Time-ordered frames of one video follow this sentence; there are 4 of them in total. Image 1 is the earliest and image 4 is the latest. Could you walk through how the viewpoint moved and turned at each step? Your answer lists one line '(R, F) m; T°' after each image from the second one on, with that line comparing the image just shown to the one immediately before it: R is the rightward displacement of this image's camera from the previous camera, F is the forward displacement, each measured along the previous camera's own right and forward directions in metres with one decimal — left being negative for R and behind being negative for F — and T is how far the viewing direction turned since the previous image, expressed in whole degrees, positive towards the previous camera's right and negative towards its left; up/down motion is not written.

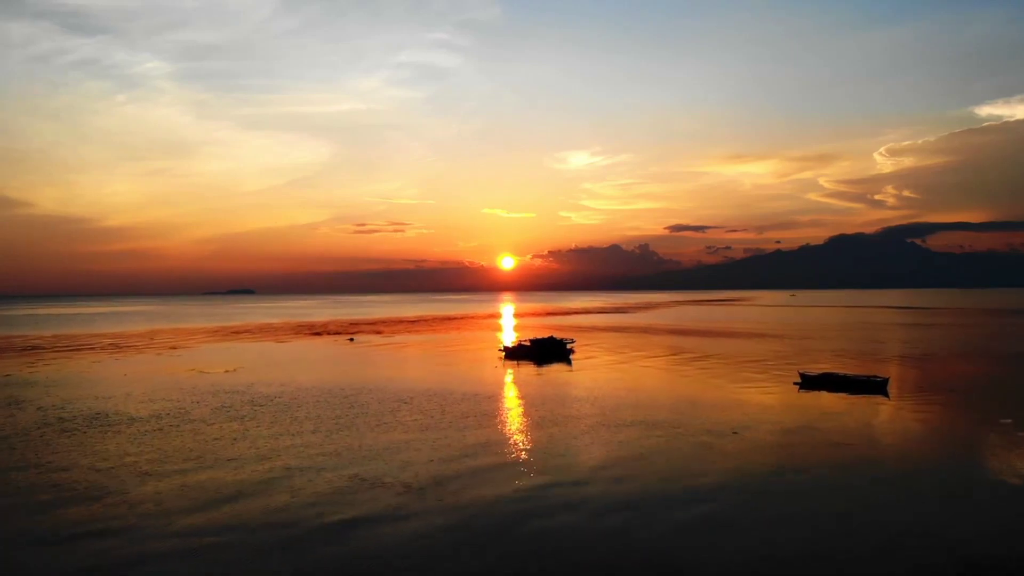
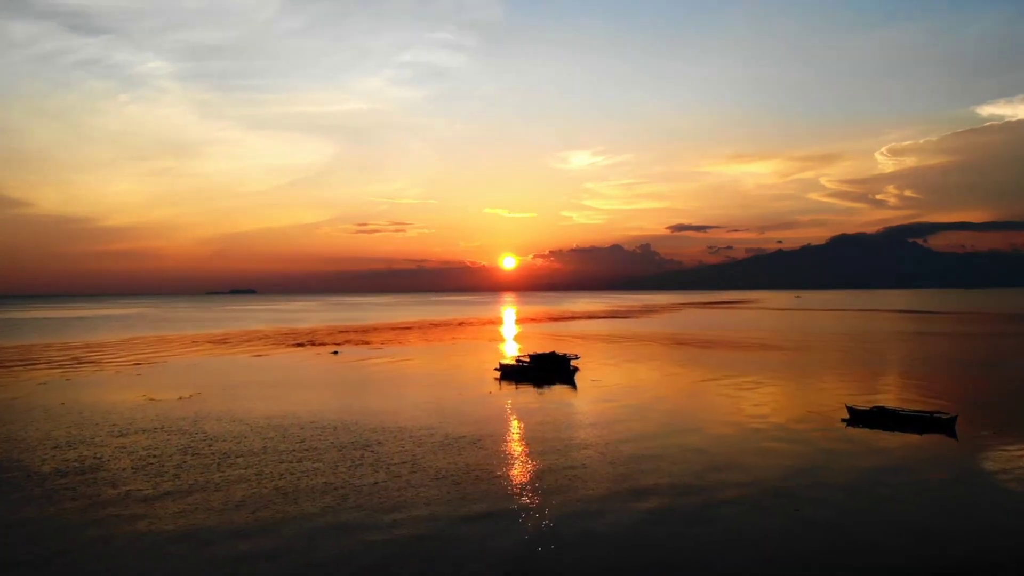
(0.0, +2.3) m; 0°
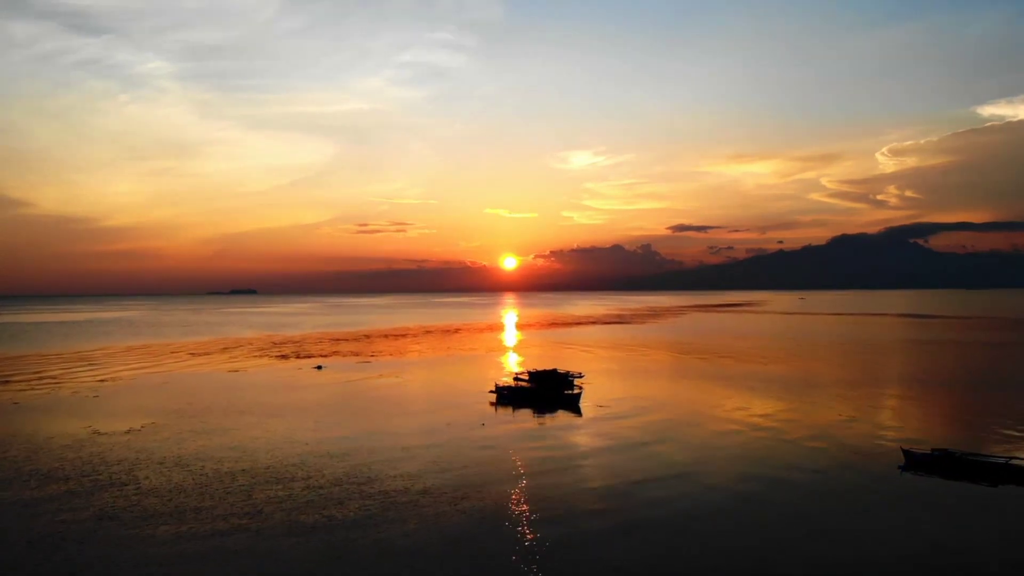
(0.0, +2.7) m; 0°
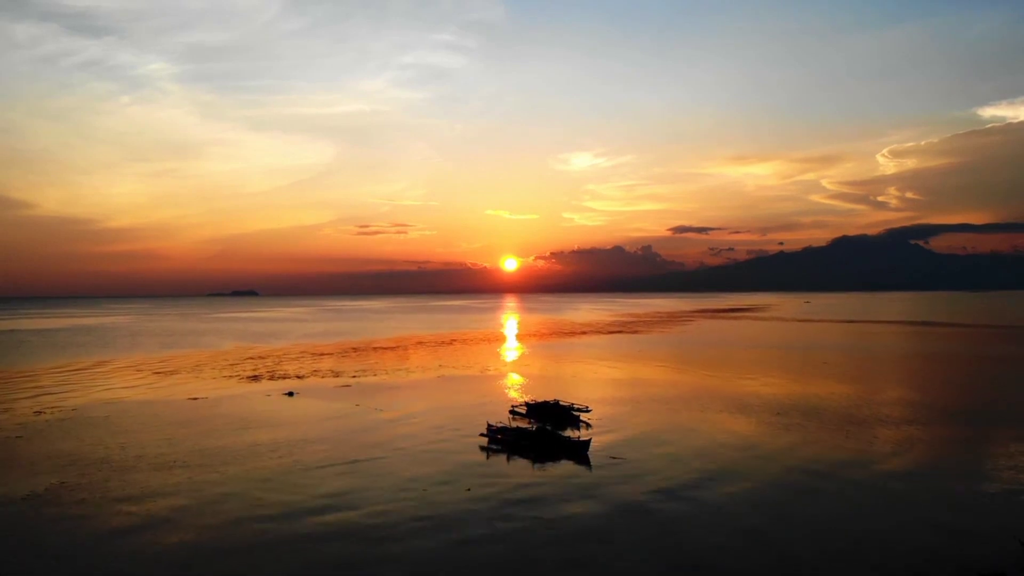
(+0.1, +3.9) m; 0°
